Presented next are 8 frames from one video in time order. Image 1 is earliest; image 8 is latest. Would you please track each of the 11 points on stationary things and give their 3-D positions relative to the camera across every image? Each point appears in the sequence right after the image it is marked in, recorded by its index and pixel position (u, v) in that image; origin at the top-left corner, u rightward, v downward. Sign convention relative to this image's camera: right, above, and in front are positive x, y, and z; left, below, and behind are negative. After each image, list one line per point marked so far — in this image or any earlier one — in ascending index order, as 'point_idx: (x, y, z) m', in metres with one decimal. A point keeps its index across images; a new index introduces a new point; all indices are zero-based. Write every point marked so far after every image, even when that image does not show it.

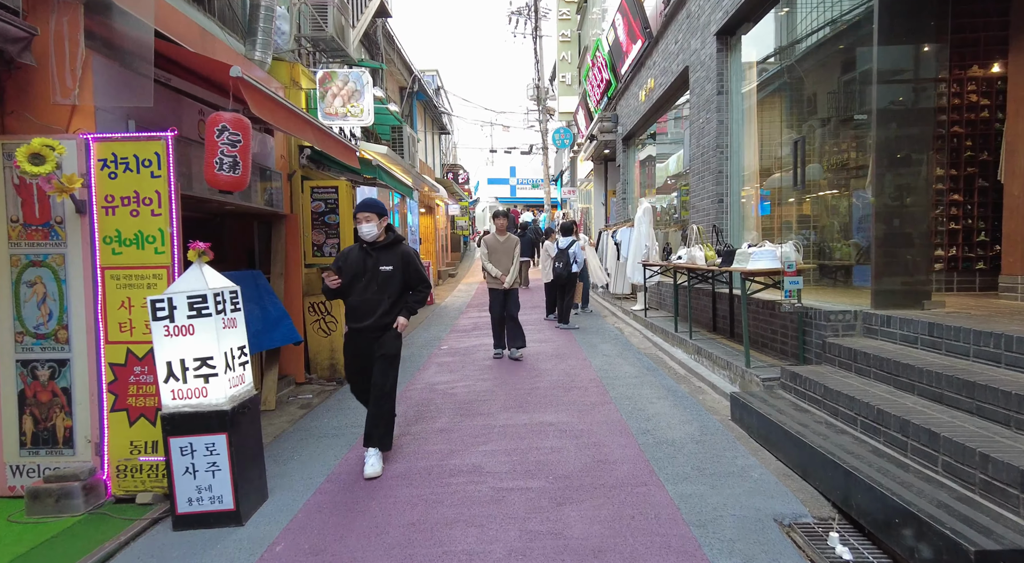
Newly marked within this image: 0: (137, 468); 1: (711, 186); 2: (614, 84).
0: (-2.2, -1.1, +3.7) m
1: (+2.5, +1.2, +8.2) m
2: (+2.5, +4.8, +15.6) m
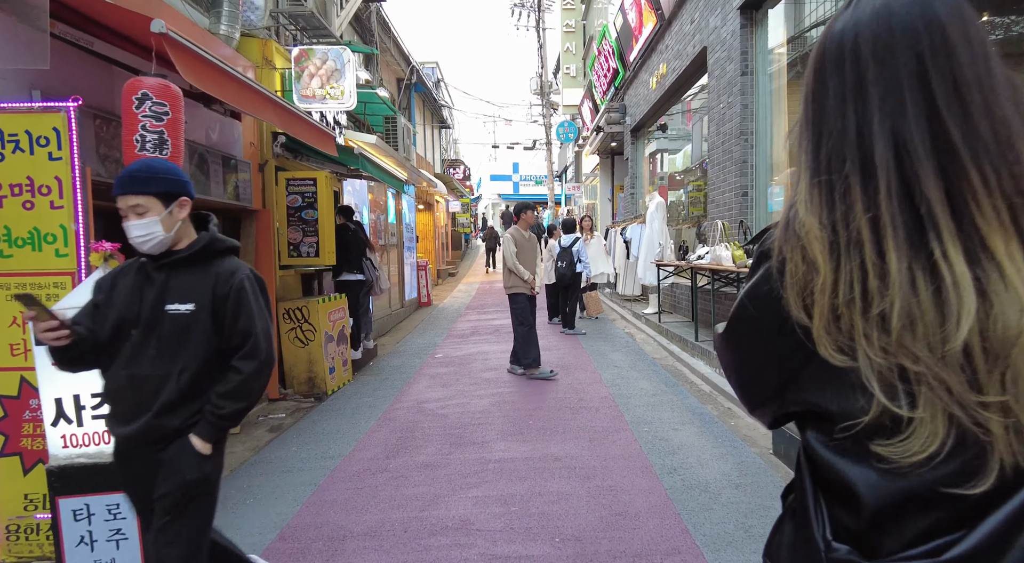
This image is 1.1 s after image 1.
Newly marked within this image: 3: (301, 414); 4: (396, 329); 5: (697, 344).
0: (-2.2, -1.1, +2.9) m
1: (+2.5, +1.2, +7.3) m
2: (+2.5, +4.8, +14.8) m
3: (-1.9, -1.2, +6.0) m
4: (-2.1, -0.9, +11.3) m
5: (+1.9, -0.6, +6.7) m
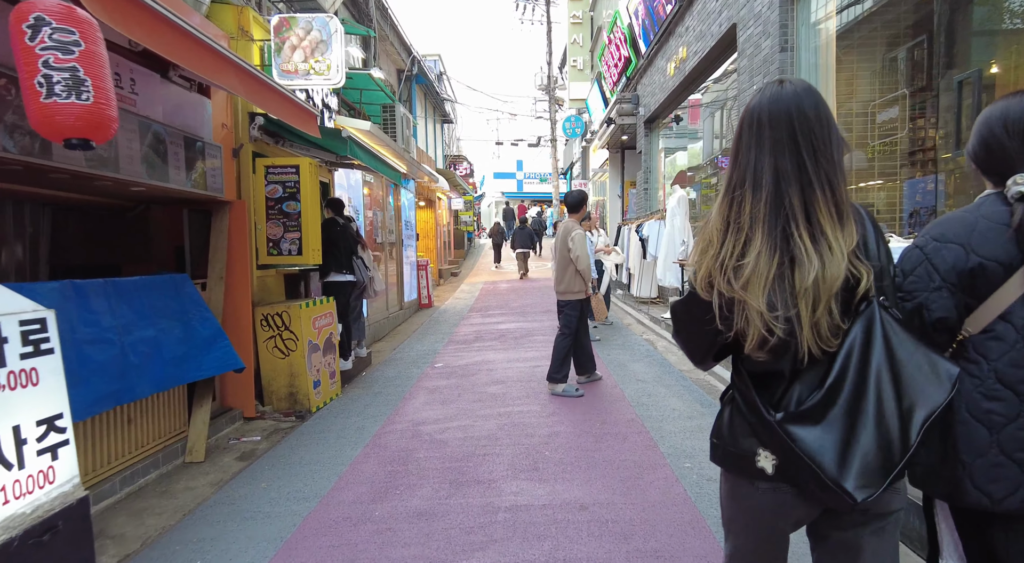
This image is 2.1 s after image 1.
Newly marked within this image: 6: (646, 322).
0: (-2.1, -1.1, +2.1) m
1: (+2.6, +1.1, +6.5) m
2: (+2.6, +4.8, +14.0) m
3: (-1.9, -1.2, +5.2) m
4: (-2.0, -0.9, +10.5) m
5: (+2.0, -0.7, +5.8) m
6: (+2.0, -0.6, +9.4) m
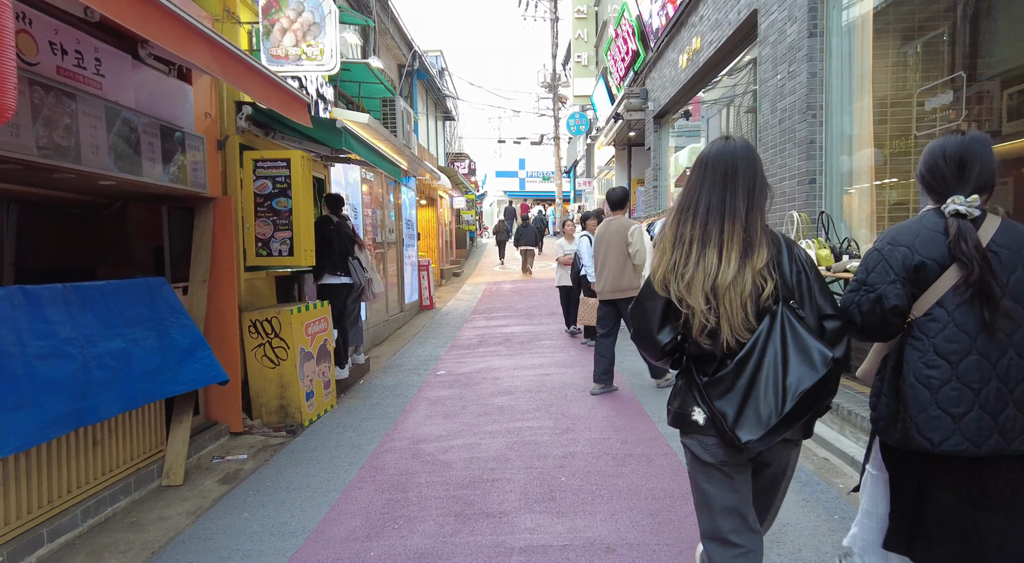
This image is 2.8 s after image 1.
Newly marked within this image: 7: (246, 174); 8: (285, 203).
0: (-2.0, -1.2, +1.7) m
1: (+2.7, +1.1, +6.1) m
2: (+2.7, +4.8, +13.5) m
3: (-1.8, -1.3, +4.7) m
4: (-1.9, -0.9, +10.1) m
5: (+2.1, -0.7, +5.4) m
6: (+2.0, -0.6, +9.0) m
7: (-2.2, +0.9, +5.4) m
8: (-1.9, +0.7, +5.4) m
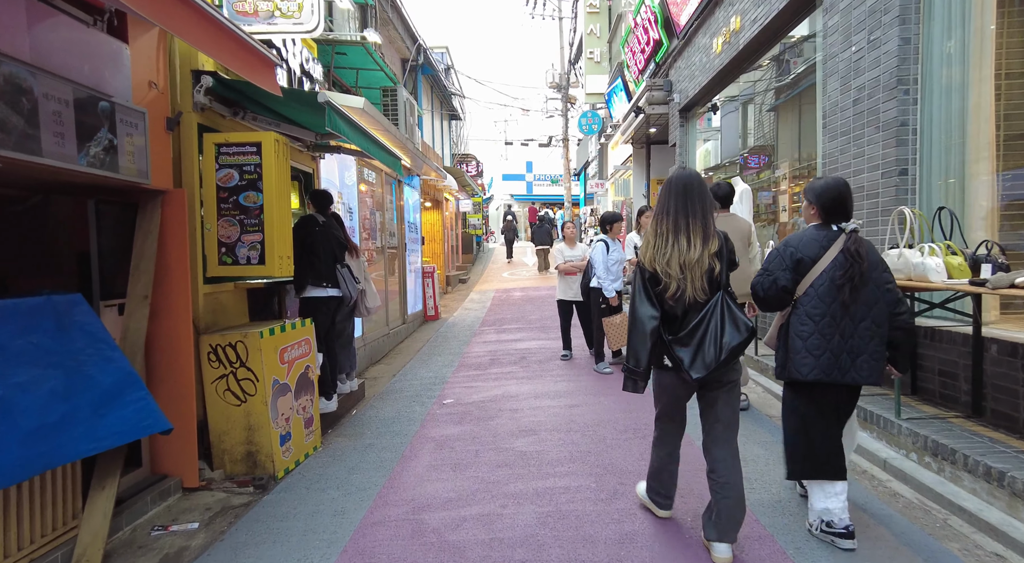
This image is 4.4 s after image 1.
0: (-1.9, -1.2, +0.6) m
1: (+2.9, +1.0, +5.0) m
2: (+3.0, +4.6, +12.4) m
3: (-1.6, -1.4, +3.6) m
4: (-1.7, -1.0, +9.0) m
5: (+2.2, -0.8, +4.3) m
6: (+2.2, -0.7, +7.9) m
7: (-2.0, +0.8, +4.3) m
8: (-1.7, +0.6, +4.3) m
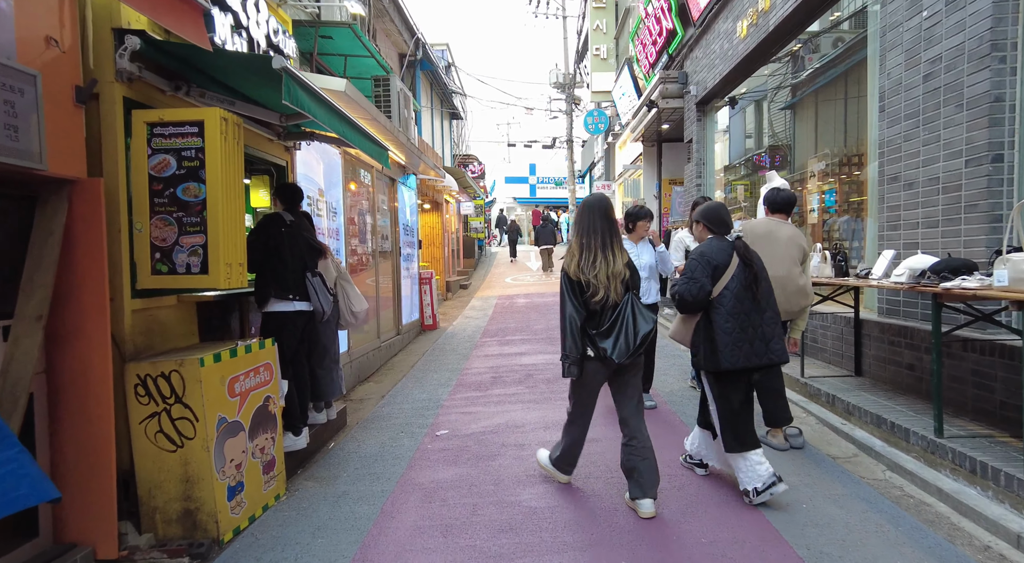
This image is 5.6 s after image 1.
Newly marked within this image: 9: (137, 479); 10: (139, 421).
0: (-1.9, -1.3, -0.3) m
1: (+2.9, +0.9, +4.1) m
2: (+3.0, +4.5, +11.6) m
3: (-1.6, -1.4, +2.8) m
4: (-1.6, -1.1, +8.1) m
5: (+2.3, -0.9, +3.4) m
6: (+2.3, -0.8, +7.0) m
7: (-2.0, +0.7, +3.4) m
8: (-1.7, +0.5, +3.5) m
9: (-1.9, -1.0, +3.4) m
10: (-1.9, -0.7, +3.3) m
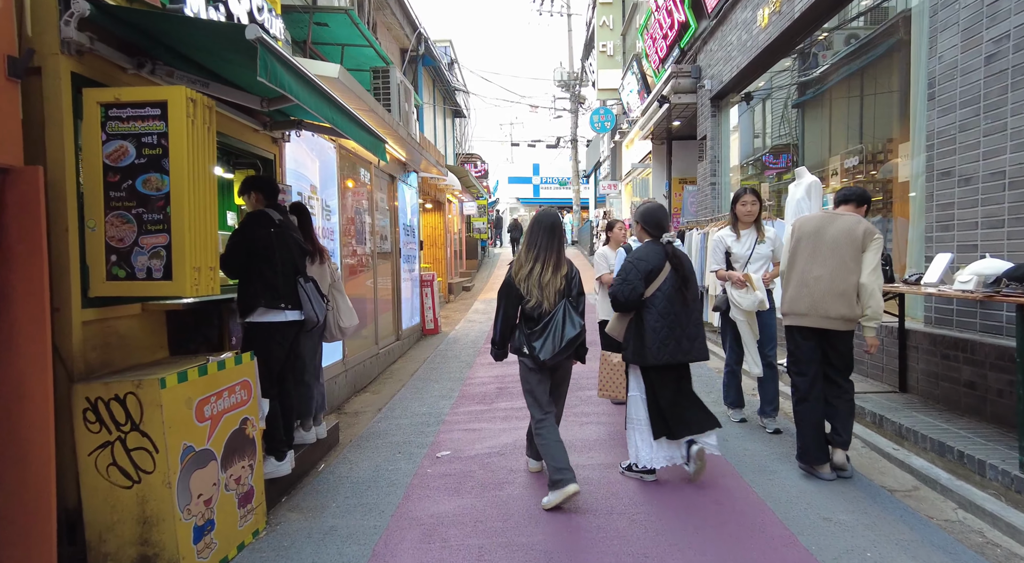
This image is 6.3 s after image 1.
0: (-1.8, -1.3, -0.7) m
1: (+3.0, +0.9, +3.6) m
2: (+3.1, +4.4, +11.1) m
3: (-1.5, -1.5, +2.3) m
4: (-1.5, -1.2, +7.6) m
5: (+2.3, -0.9, +2.9) m
6: (+2.4, -0.9, +6.5) m
7: (-1.9, +0.7, +2.9) m
8: (-1.6, +0.5, +3.0) m
9: (-1.9, -1.1, +2.9) m
10: (-1.9, -0.8, +2.8) m
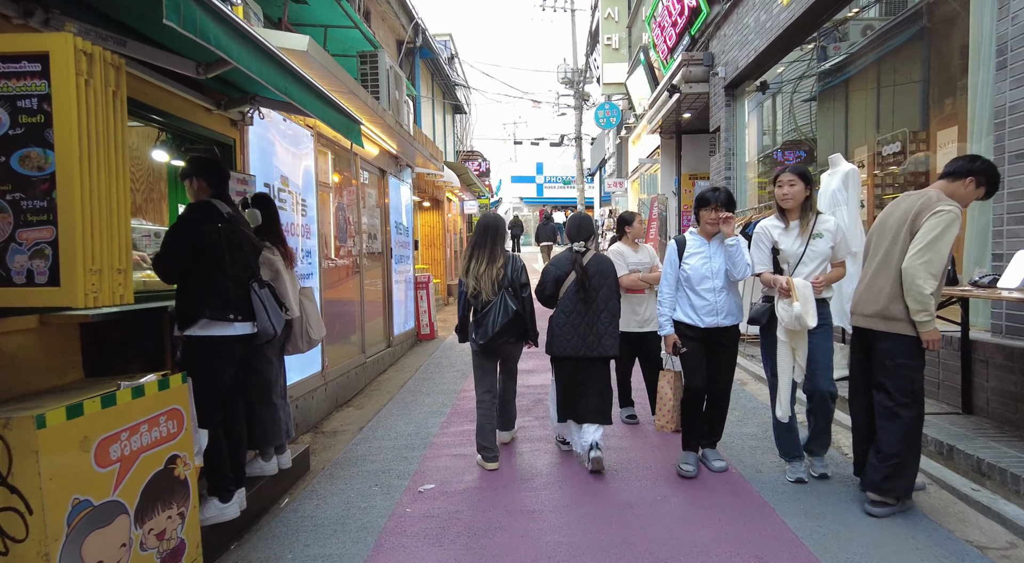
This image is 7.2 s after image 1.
0: (-1.9, -1.3, -1.4) m
1: (+2.9, +0.9, +2.9) m
2: (+3.1, +4.4, +10.4) m
3: (-1.6, -1.5, +1.6) m
4: (-1.5, -1.2, +7.0) m
5: (+2.3, -0.9, +2.2) m
6: (+2.3, -0.9, +5.7) m
7: (-2.0, +0.7, +2.3) m
8: (-1.7, +0.4, +2.3) m
9: (-1.9, -1.1, +2.2) m
10: (-1.9, -0.8, +2.2) m
